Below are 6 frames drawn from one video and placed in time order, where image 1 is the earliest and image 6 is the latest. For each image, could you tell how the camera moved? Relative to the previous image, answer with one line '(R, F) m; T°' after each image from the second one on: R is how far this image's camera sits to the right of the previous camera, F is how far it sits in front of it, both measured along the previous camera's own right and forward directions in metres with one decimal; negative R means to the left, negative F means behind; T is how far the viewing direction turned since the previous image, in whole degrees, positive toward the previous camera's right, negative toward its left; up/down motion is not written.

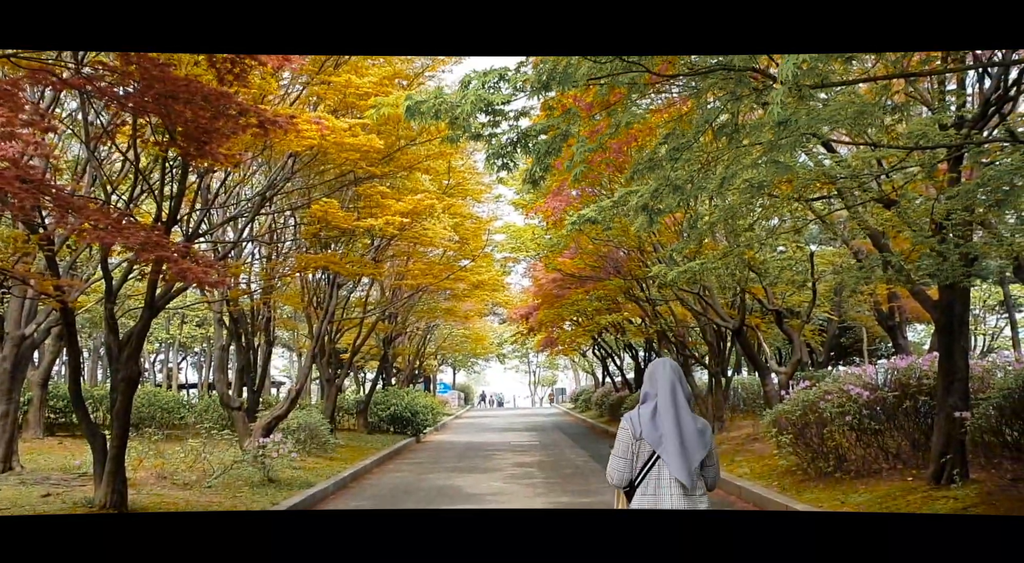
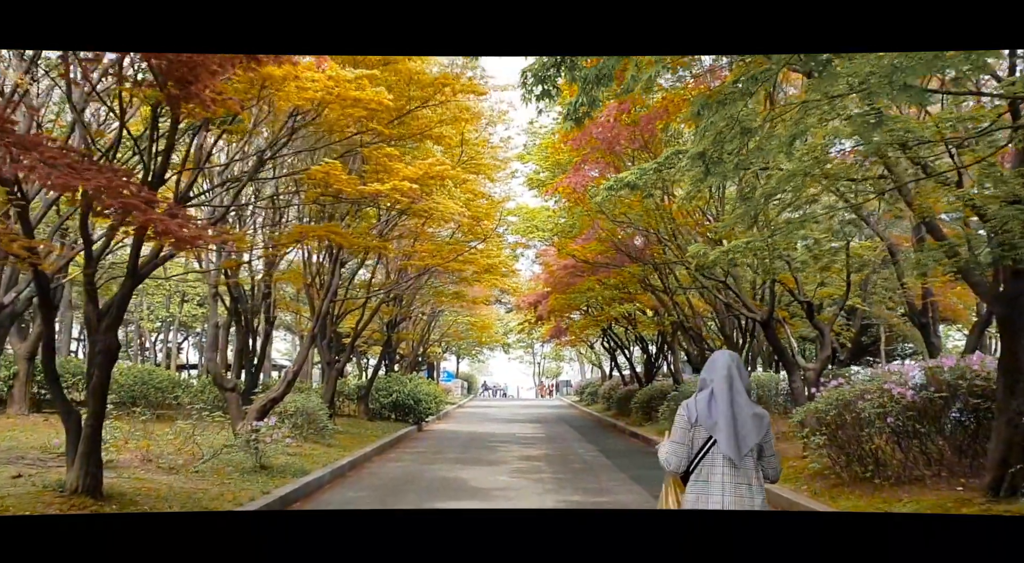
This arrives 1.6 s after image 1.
(-0.1, +0.7) m; 0°
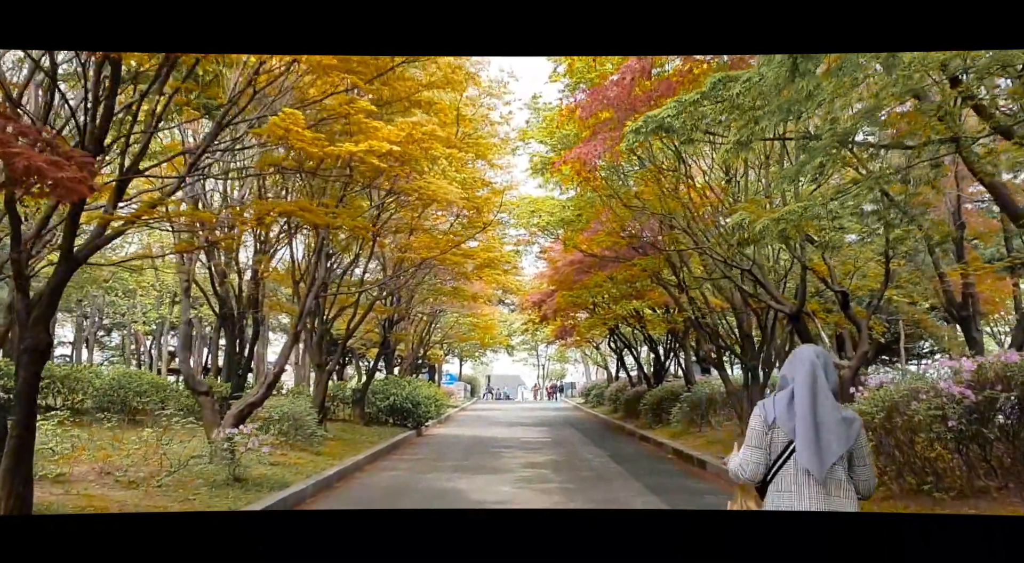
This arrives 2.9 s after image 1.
(0.0, +1.0) m; 0°
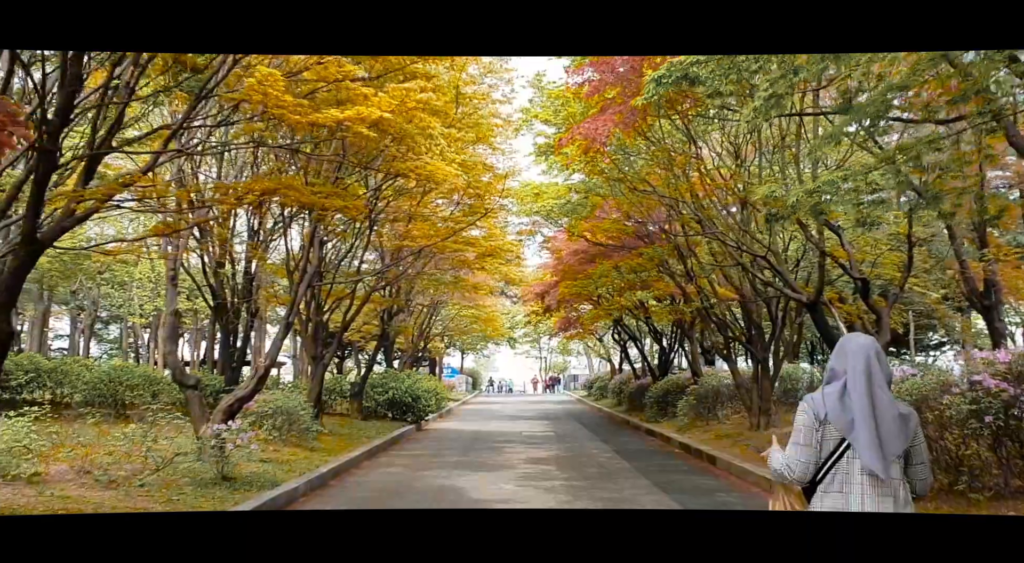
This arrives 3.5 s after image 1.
(0.0, +0.5) m; 0°
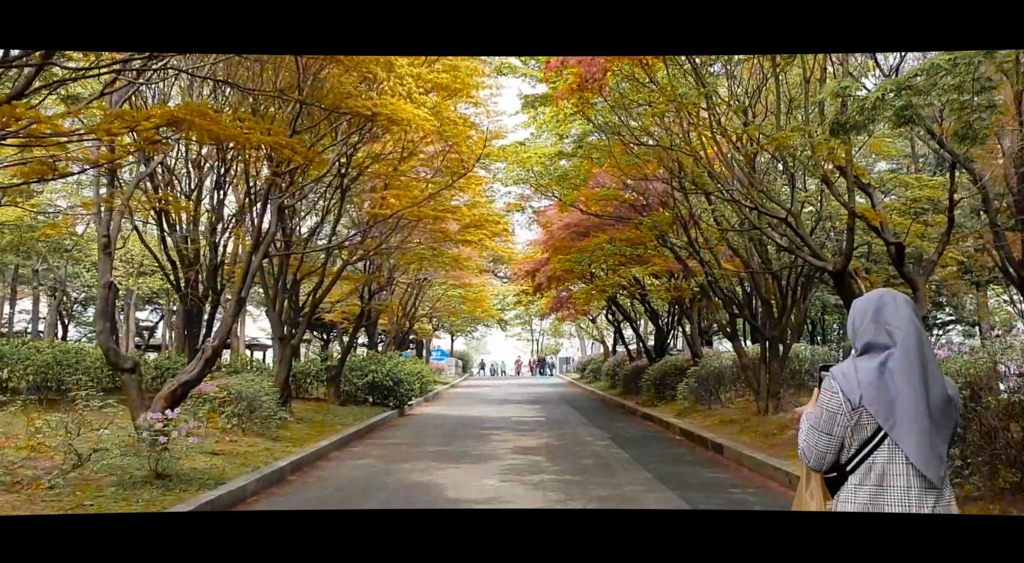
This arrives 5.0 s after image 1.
(+0.1, +1.2) m; +1°
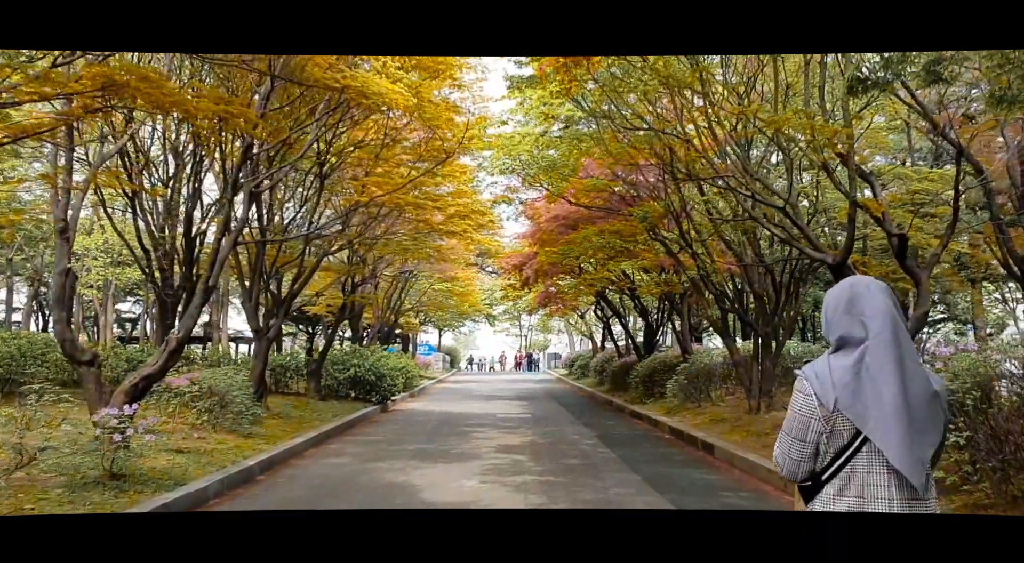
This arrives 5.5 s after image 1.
(+0.1, +0.4) m; +1°
